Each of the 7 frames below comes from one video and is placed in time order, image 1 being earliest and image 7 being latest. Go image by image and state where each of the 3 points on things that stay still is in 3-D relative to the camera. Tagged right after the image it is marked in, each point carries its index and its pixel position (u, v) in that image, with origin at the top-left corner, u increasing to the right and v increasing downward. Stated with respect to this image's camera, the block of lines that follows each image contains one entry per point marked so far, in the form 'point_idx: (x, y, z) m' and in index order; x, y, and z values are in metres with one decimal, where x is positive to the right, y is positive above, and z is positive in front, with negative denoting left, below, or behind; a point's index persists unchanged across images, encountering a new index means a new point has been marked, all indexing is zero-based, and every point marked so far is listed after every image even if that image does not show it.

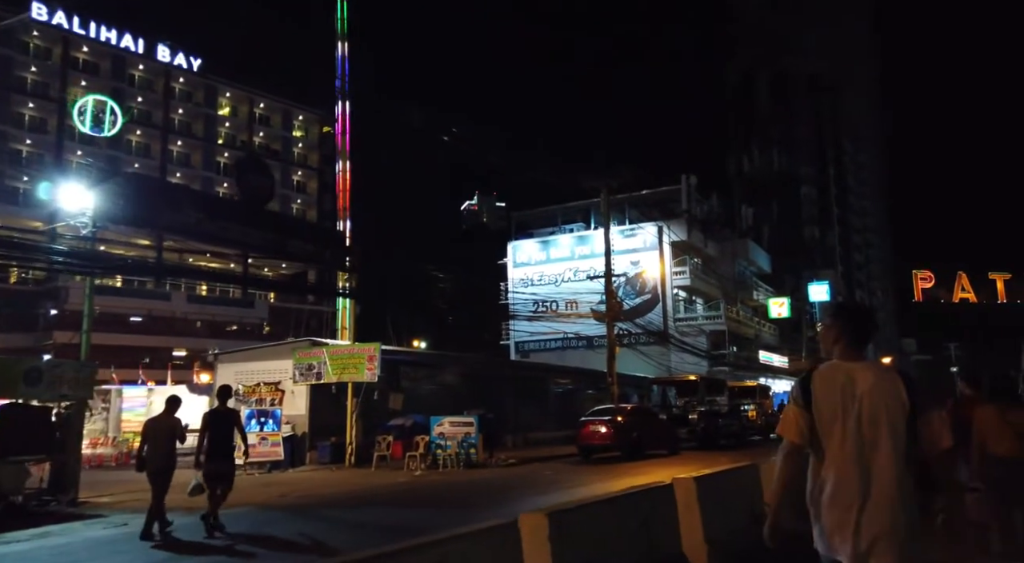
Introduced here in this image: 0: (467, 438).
0: (-1.1, -3.8, +20.0) m
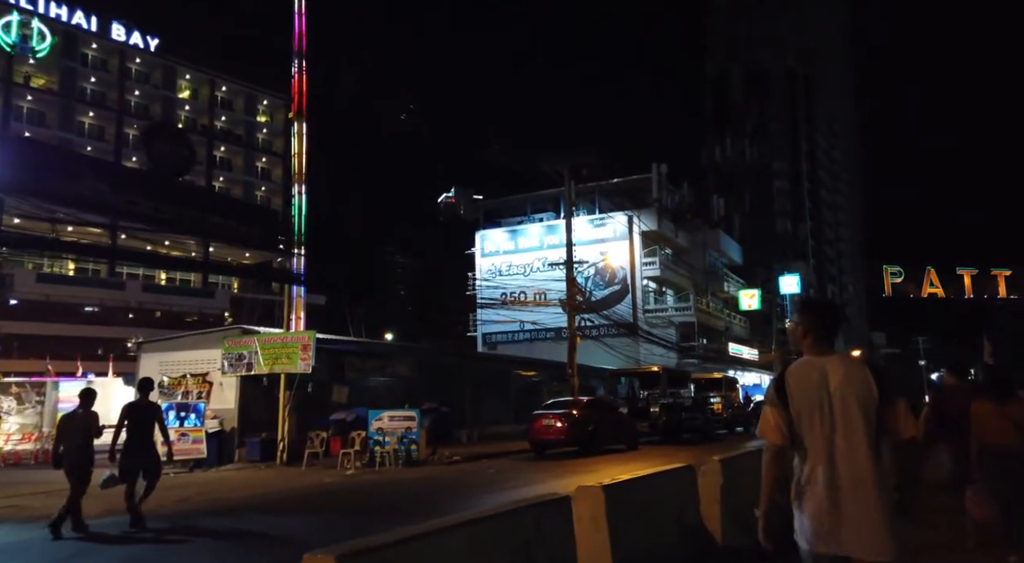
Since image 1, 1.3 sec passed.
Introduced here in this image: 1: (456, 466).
0: (-2.4, -3.4, +18.7) m
1: (-1.3, -4.3, +19.2) m
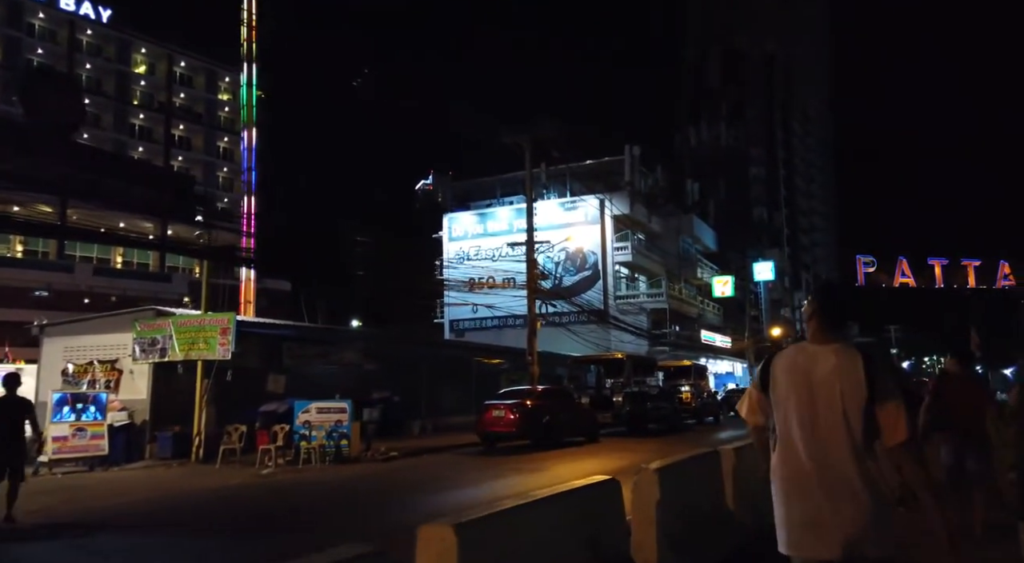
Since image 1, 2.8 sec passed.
0: (-3.6, -3.0, +16.9) m
1: (-2.5, -3.8, +17.4) m
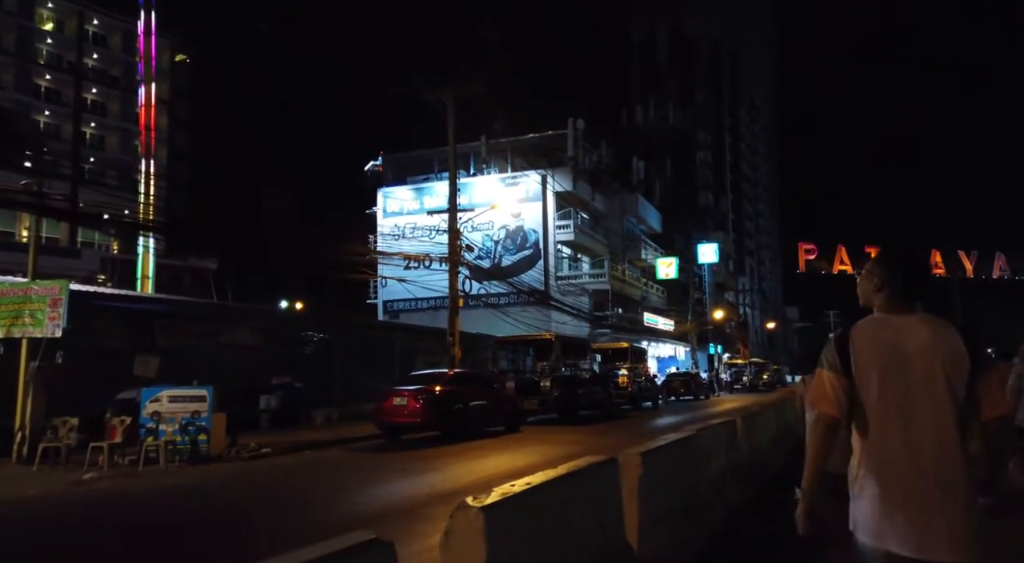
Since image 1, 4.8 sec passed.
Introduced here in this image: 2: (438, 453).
0: (-5.3, -2.3, +14.0) m
1: (-4.3, -3.2, +14.6) m
2: (-1.5, -3.5, +17.0) m
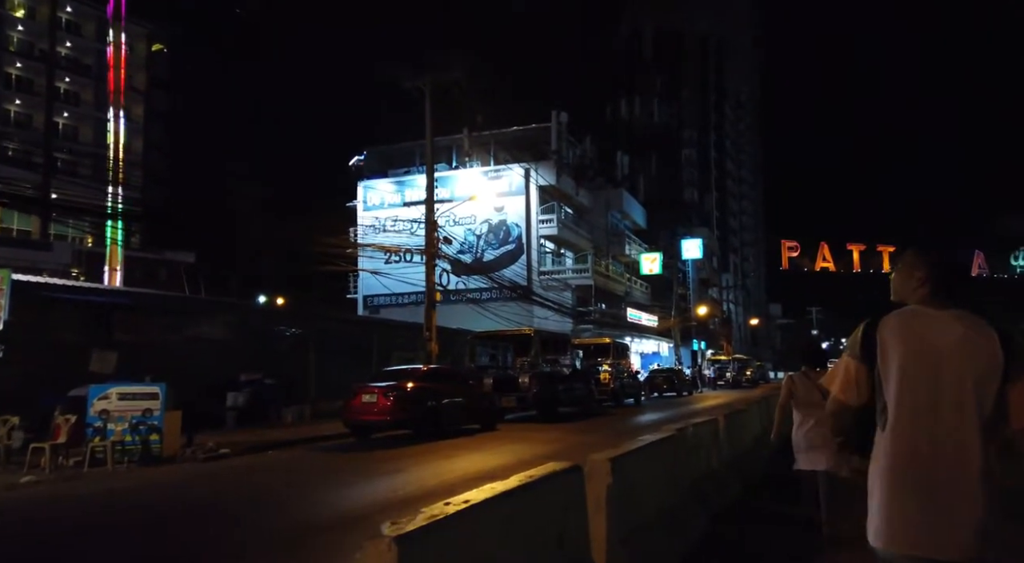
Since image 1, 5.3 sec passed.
0: (-5.8, -2.2, +13.2) m
1: (-4.8, -3.0, +13.8) m
2: (-2.0, -3.3, +16.2) m
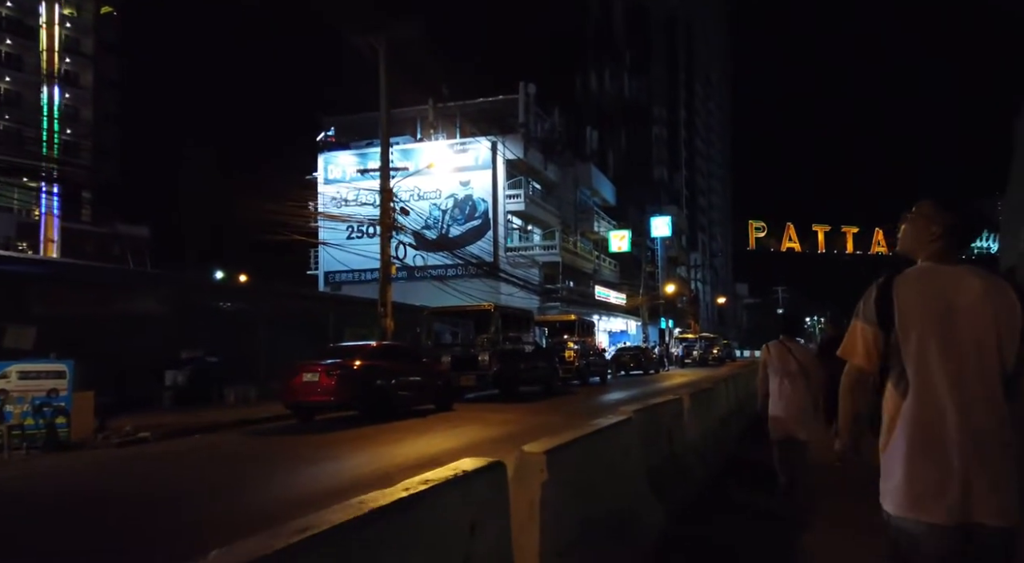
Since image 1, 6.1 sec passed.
0: (-6.5, -1.7, +11.8) m
1: (-5.5, -2.5, +12.5) m
2: (-2.8, -2.8, +15.0) m
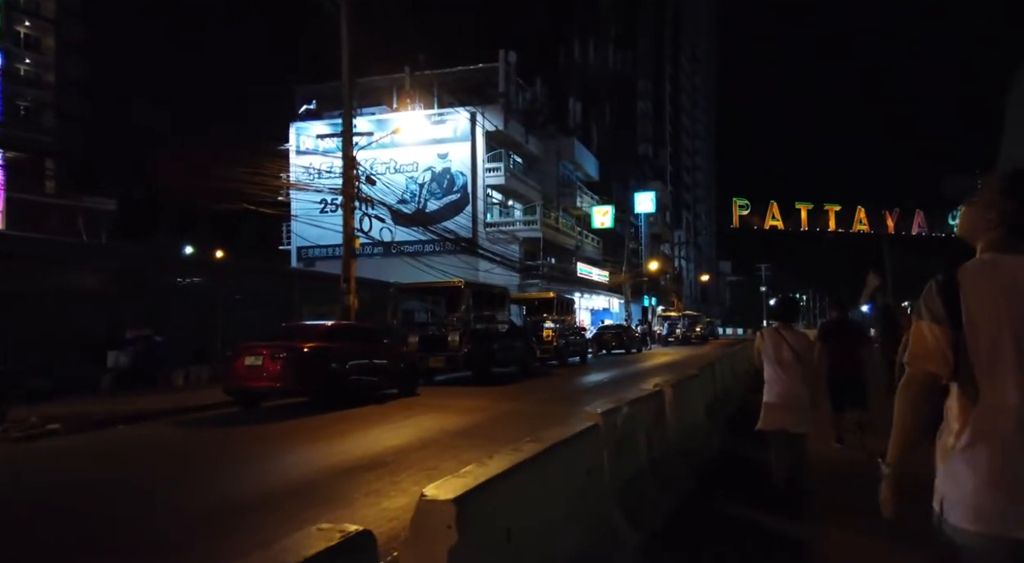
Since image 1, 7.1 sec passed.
0: (-7.0, -1.3, +10.2) m
1: (-6.0, -2.1, +10.9) m
2: (-3.4, -2.4, +13.5) m
